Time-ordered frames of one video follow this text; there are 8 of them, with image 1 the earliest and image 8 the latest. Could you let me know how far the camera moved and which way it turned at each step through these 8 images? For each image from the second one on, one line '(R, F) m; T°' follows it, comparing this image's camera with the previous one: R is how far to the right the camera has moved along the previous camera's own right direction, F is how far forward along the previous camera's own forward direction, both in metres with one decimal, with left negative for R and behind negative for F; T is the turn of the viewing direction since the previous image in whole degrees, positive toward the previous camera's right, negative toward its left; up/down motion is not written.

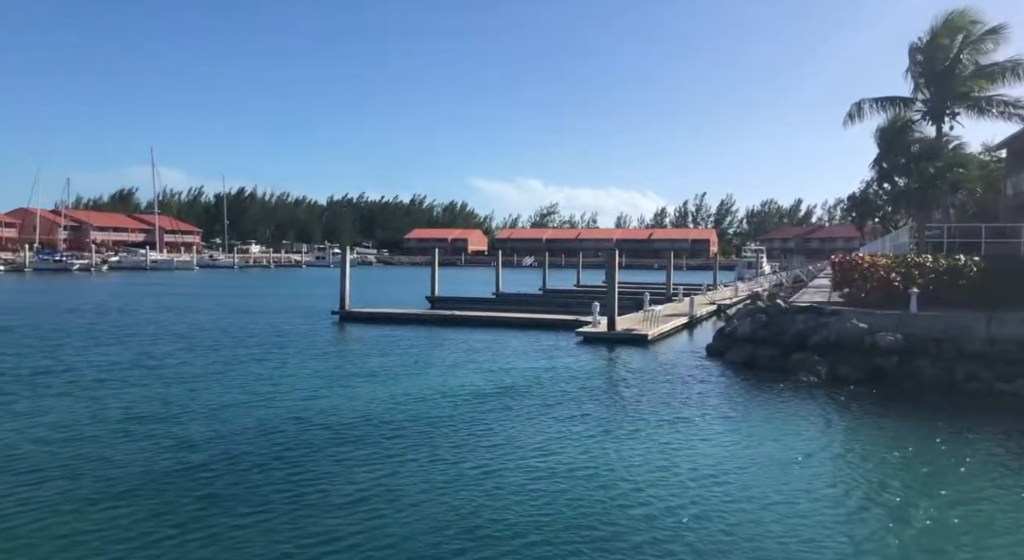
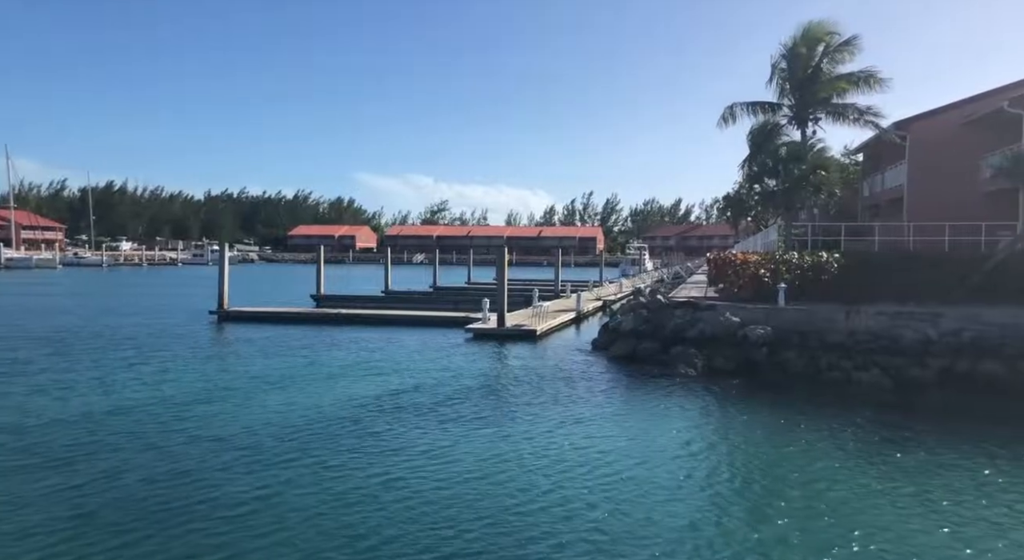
(-0.2, -0.7) m; +9°
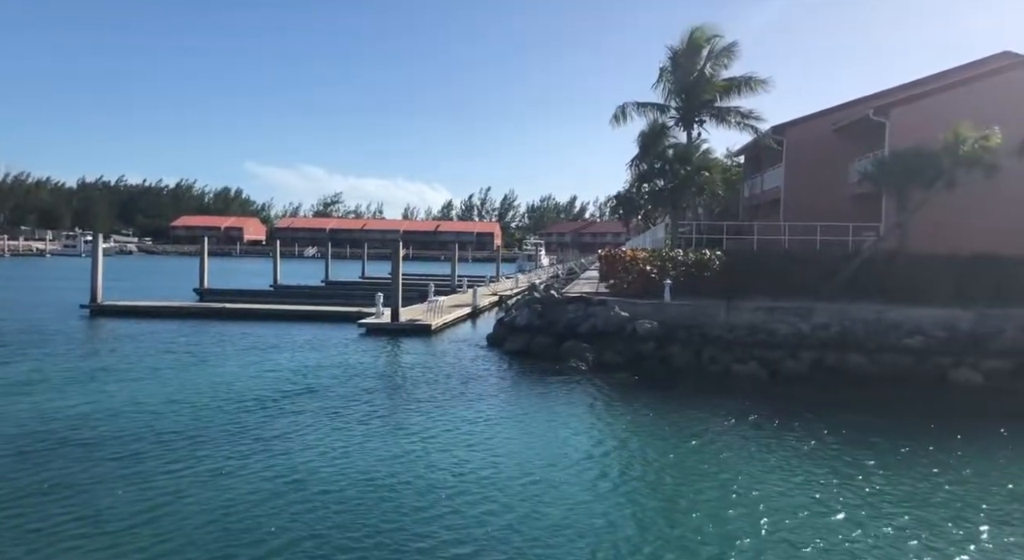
(+0.1, +0.2) m; +8°
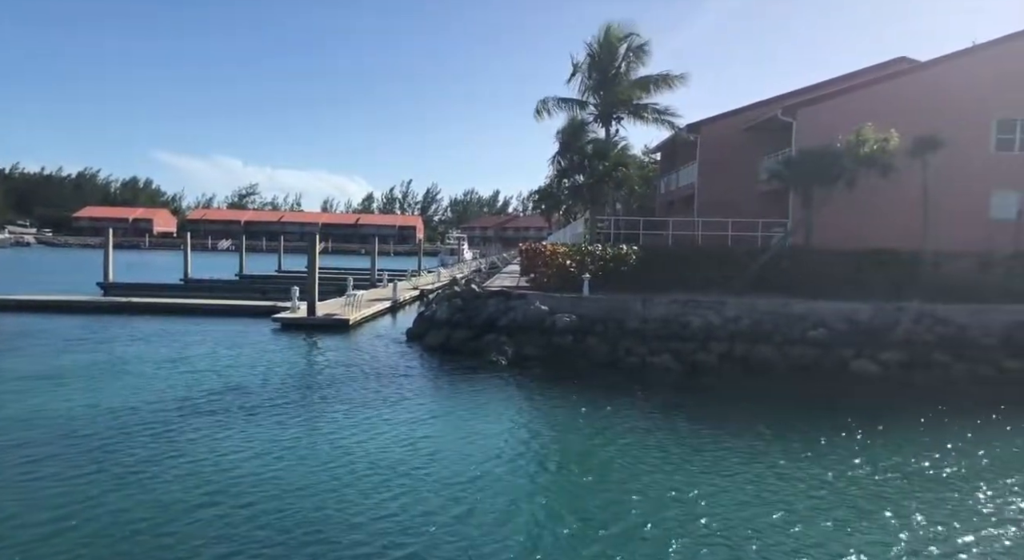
(+0.1, +0.1) m; +6°
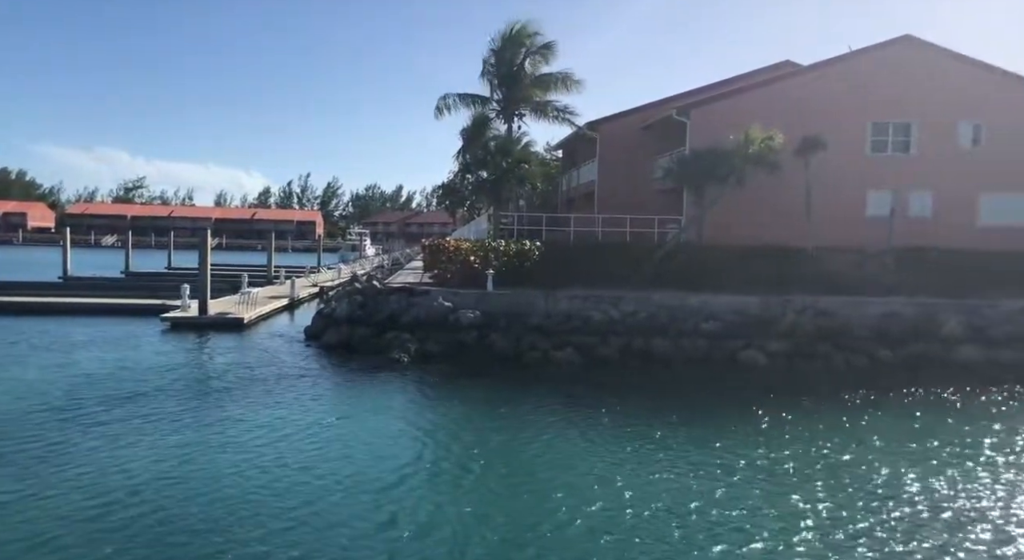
(+0.1, +0.1) m; +7°
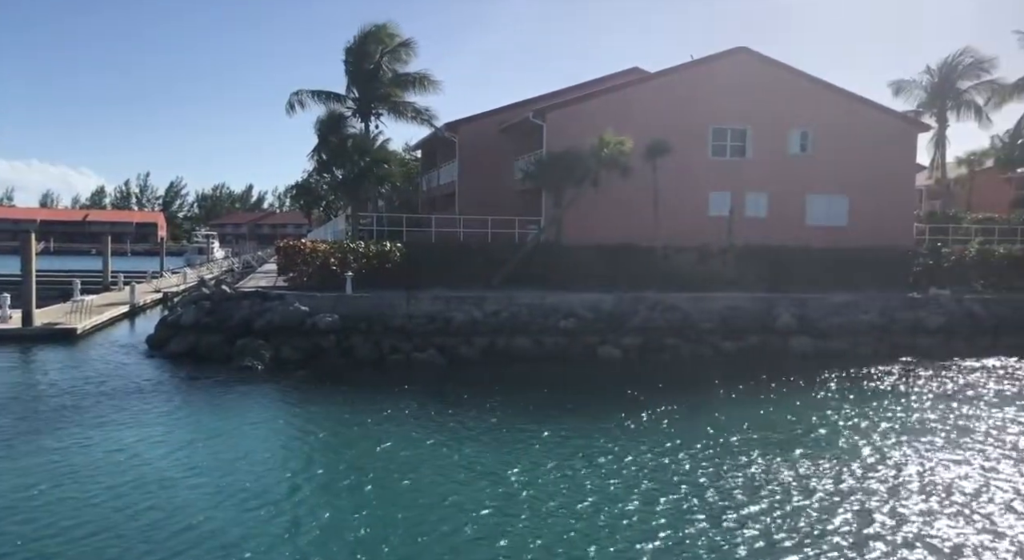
(+0.2, +0.1) m; +10°
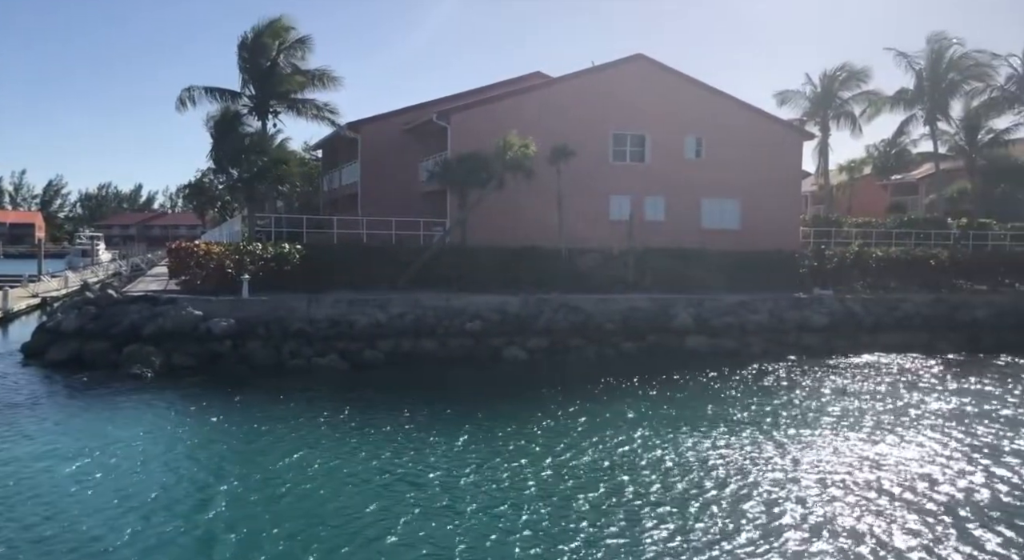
(+0.8, 0.0) m; +6°
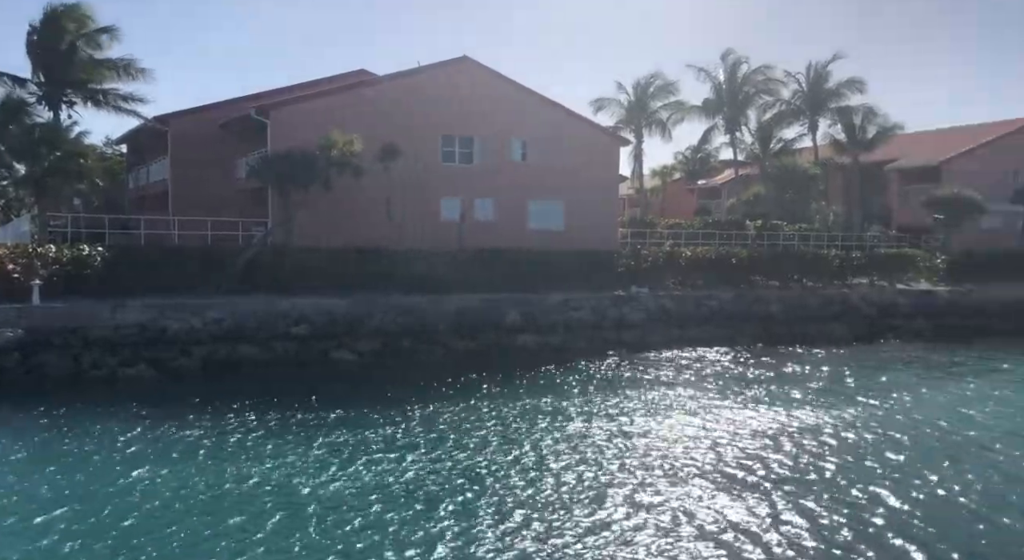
(+1.2, -0.1) m; +11°
